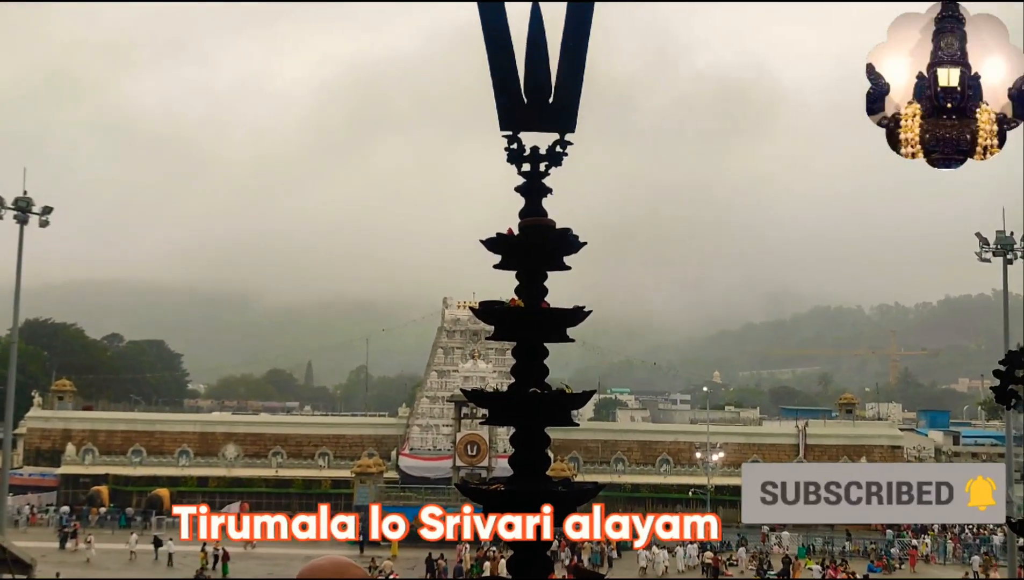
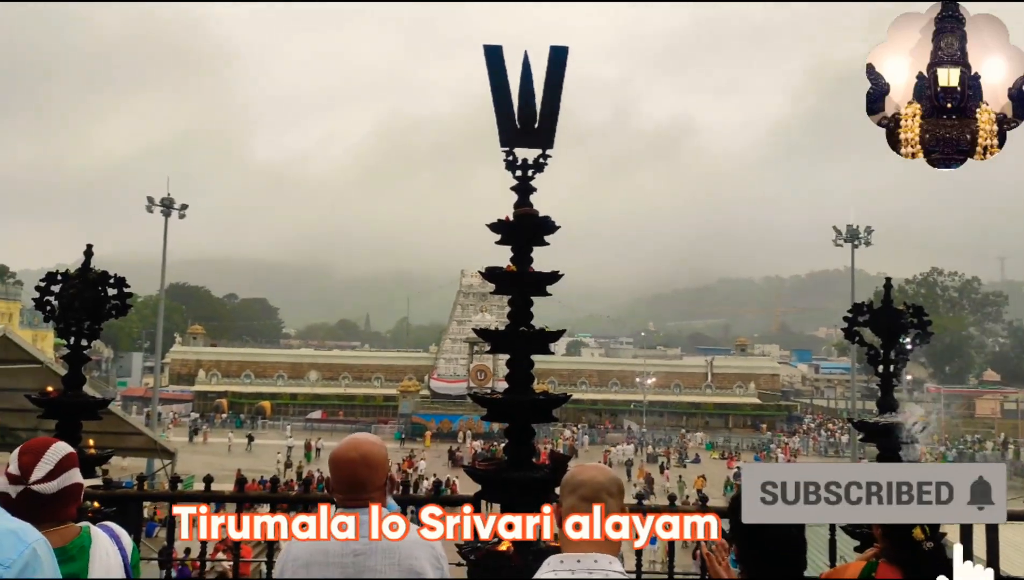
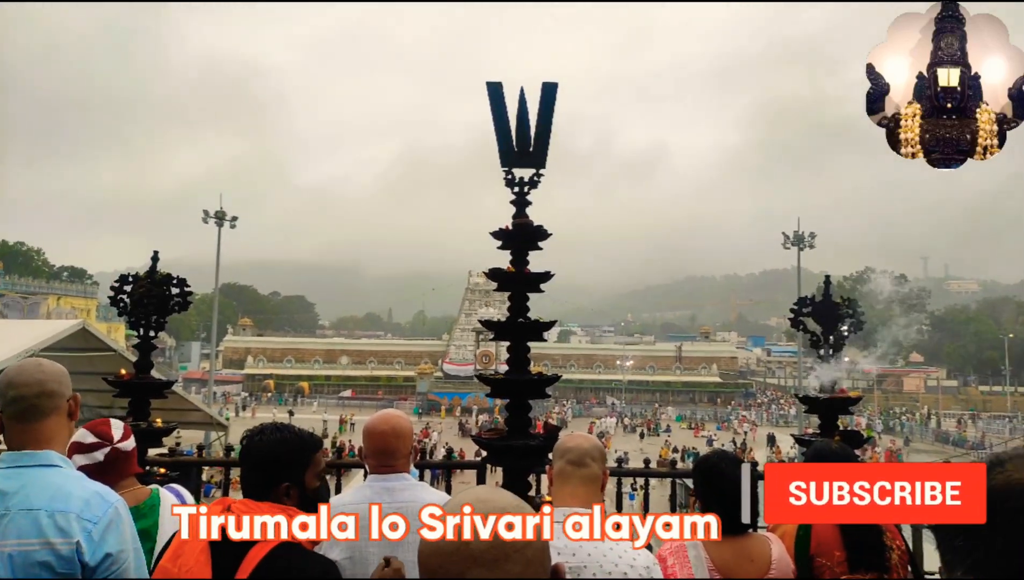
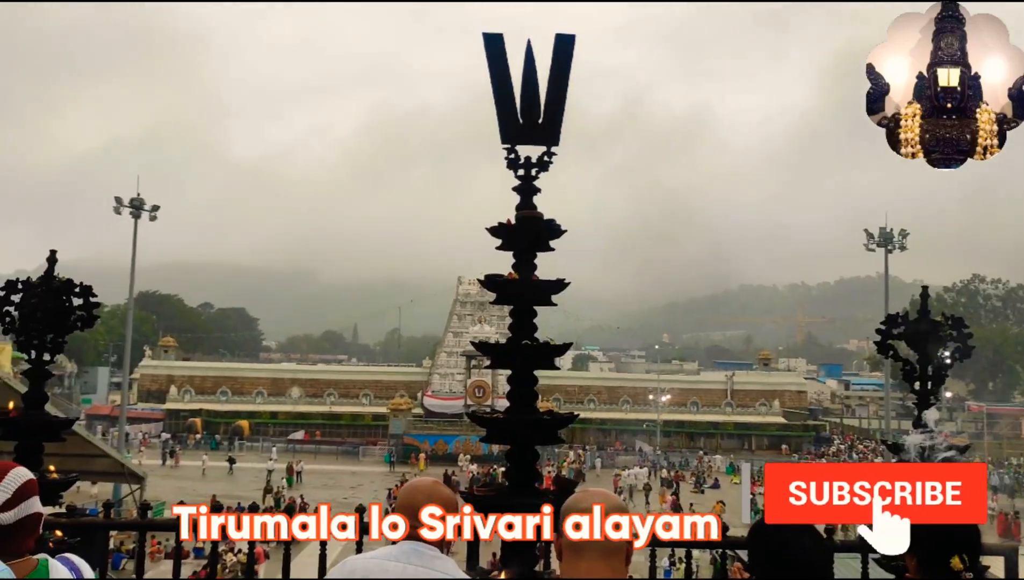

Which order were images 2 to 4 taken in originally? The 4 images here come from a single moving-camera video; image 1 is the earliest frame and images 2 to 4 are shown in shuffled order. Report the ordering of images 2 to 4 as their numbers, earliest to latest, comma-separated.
4, 2, 3
